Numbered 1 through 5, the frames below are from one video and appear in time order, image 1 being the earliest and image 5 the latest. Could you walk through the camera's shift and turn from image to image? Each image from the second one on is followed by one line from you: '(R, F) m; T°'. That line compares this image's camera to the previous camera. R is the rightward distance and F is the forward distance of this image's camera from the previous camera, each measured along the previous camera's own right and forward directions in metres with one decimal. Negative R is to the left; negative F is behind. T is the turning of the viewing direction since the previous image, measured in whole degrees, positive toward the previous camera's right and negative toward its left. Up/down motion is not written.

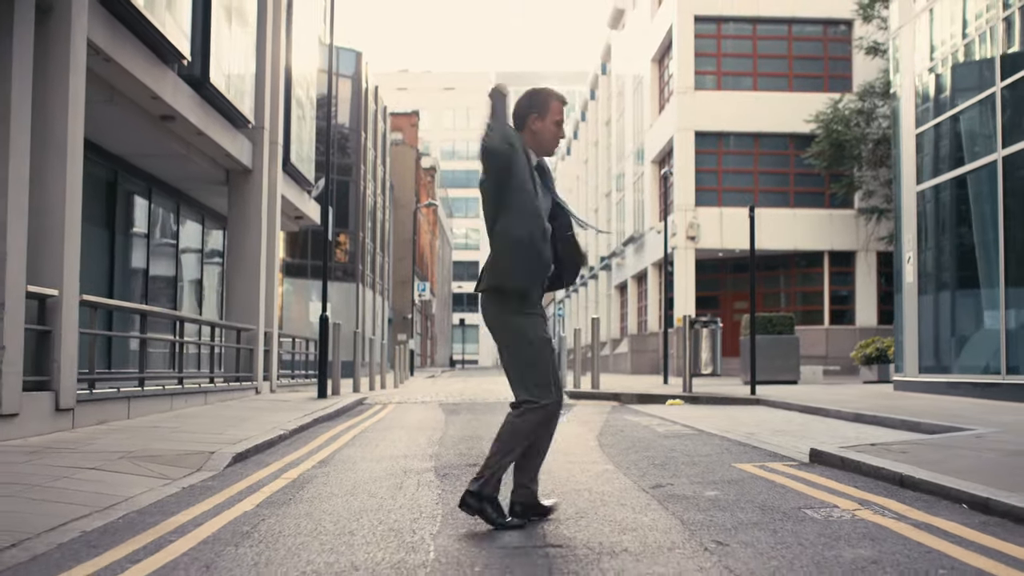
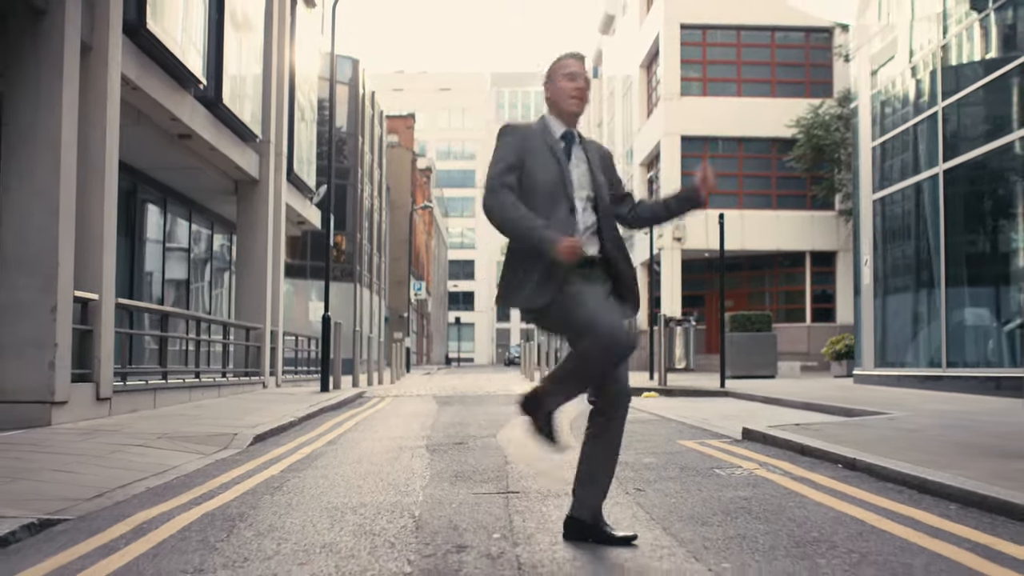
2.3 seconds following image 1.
(+0.1, -1.3) m; 0°
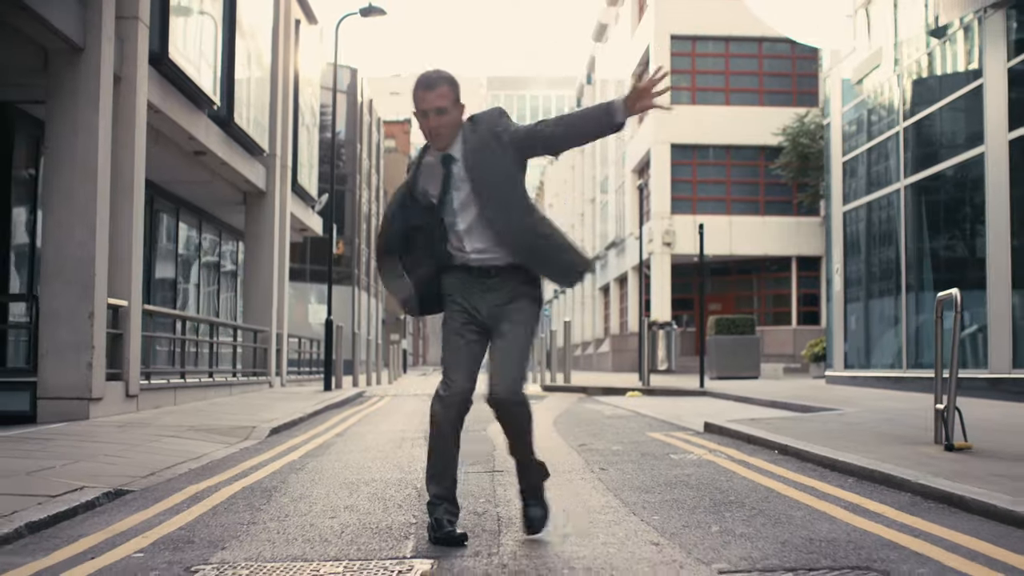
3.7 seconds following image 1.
(+0.1, -1.1) m; 0°
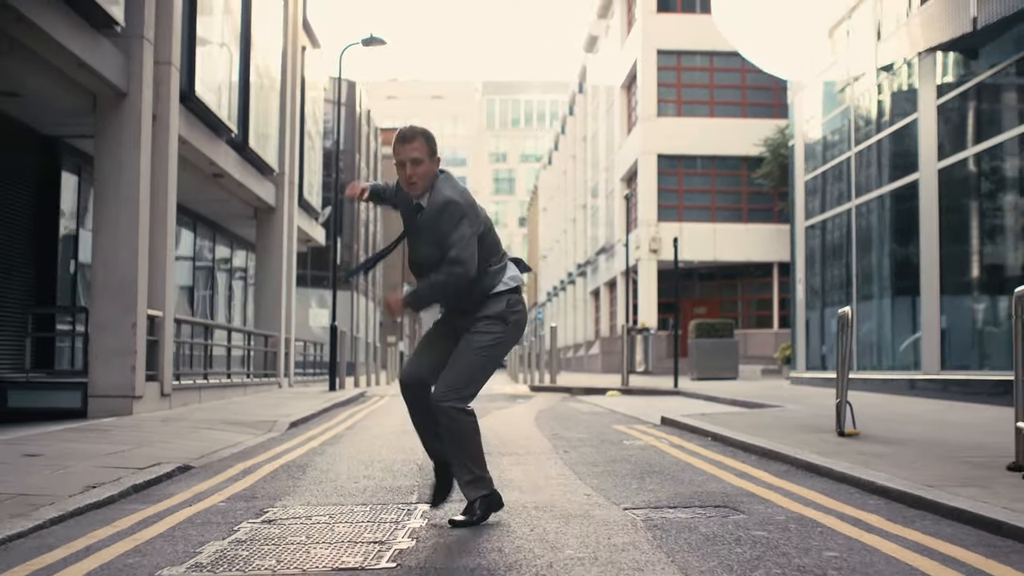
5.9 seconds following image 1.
(+0.1, -1.6) m; 0°
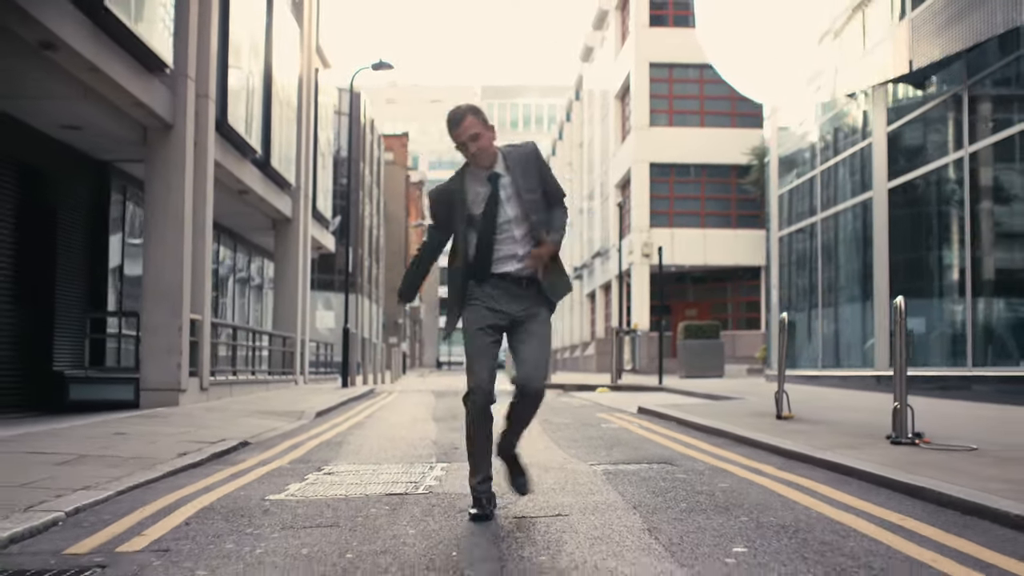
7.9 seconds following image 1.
(0.0, -1.8) m; 0°
